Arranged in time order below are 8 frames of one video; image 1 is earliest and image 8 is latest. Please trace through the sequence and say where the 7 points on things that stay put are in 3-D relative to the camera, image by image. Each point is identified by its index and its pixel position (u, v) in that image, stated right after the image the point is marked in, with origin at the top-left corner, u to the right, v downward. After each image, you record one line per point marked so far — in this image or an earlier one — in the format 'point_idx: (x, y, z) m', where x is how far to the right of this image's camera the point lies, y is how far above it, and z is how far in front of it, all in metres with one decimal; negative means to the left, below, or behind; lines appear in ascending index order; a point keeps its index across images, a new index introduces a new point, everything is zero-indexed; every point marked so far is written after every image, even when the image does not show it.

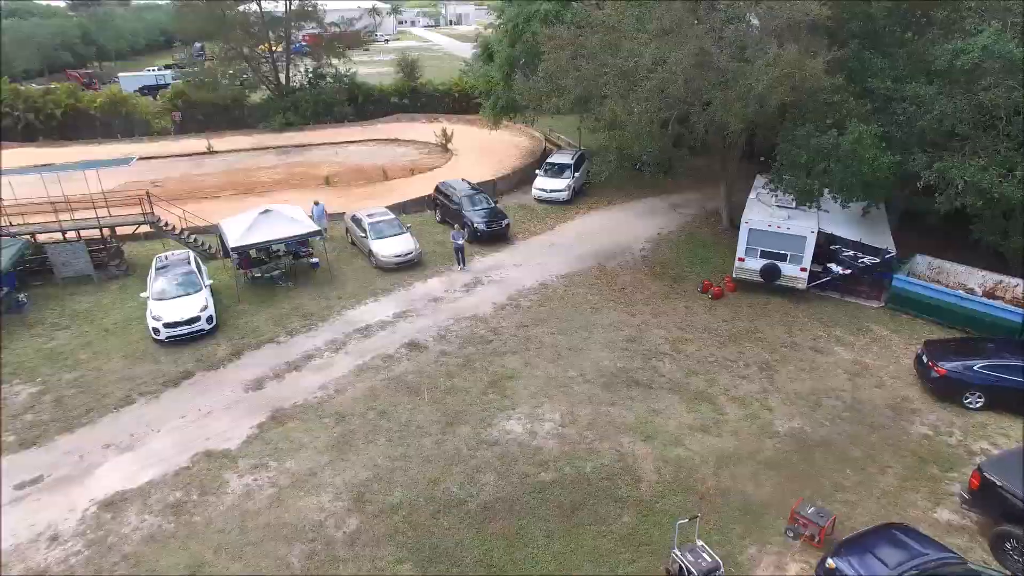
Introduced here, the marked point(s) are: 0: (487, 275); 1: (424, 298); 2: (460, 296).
0: (-0.5, +0.2, +18.1) m
1: (-1.6, -0.2, +16.8) m
2: (-1.0, -0.2, +16.9) m
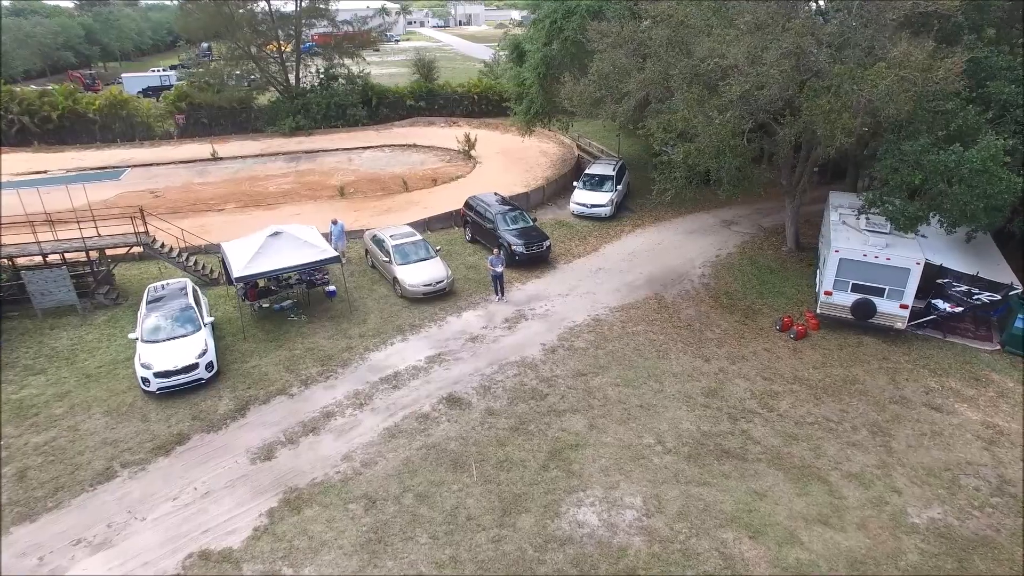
0: (+0.3, -0.4, +15.8) m
1: (-0.8, -0.8, +14.4) m
2: (-0.2, -0.8, +14.5) m
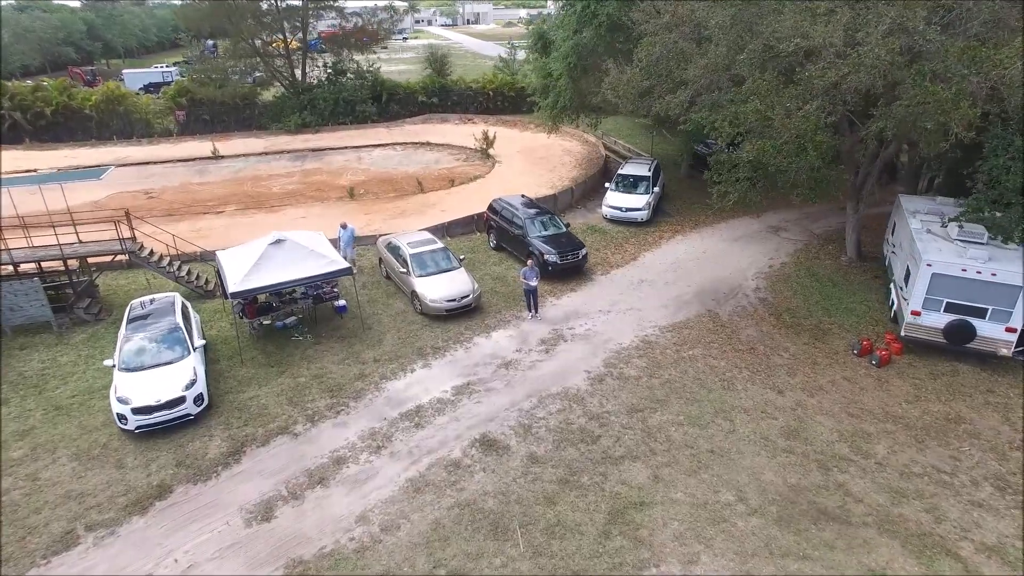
0: (+0.9, -0.6, +13.8) m
1: (-0.3, -1.0, +12.5) m
2: (+0.4, -1.0, +12.6) m
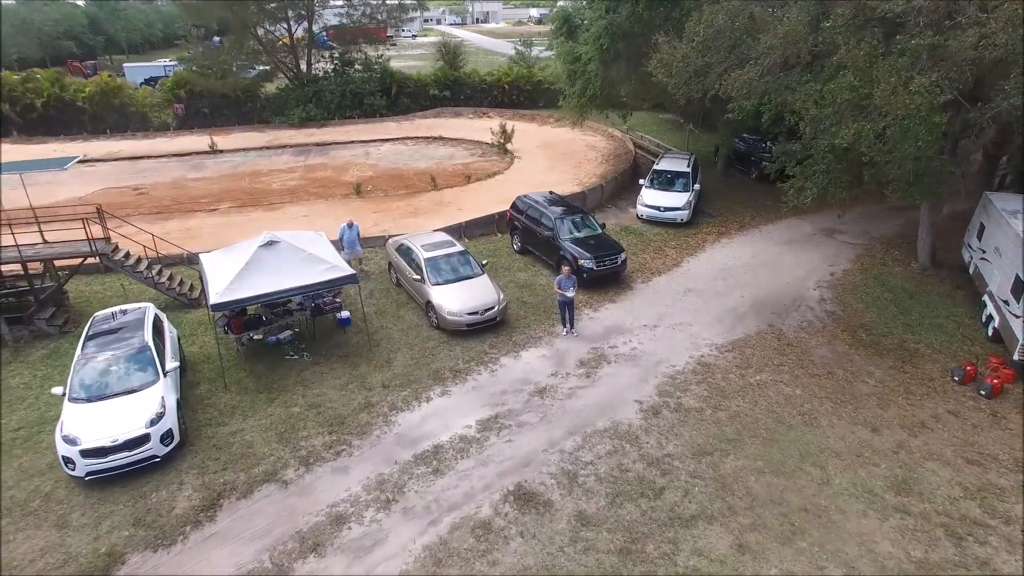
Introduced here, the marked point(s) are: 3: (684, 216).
0: (+1.3, -0.8, +11.8) m
1: (+0.1, -1.1, +10.5) m
2: (+0.8, -1.2, +10.5) m
3: (+3.3, +1.4, +17.4) m
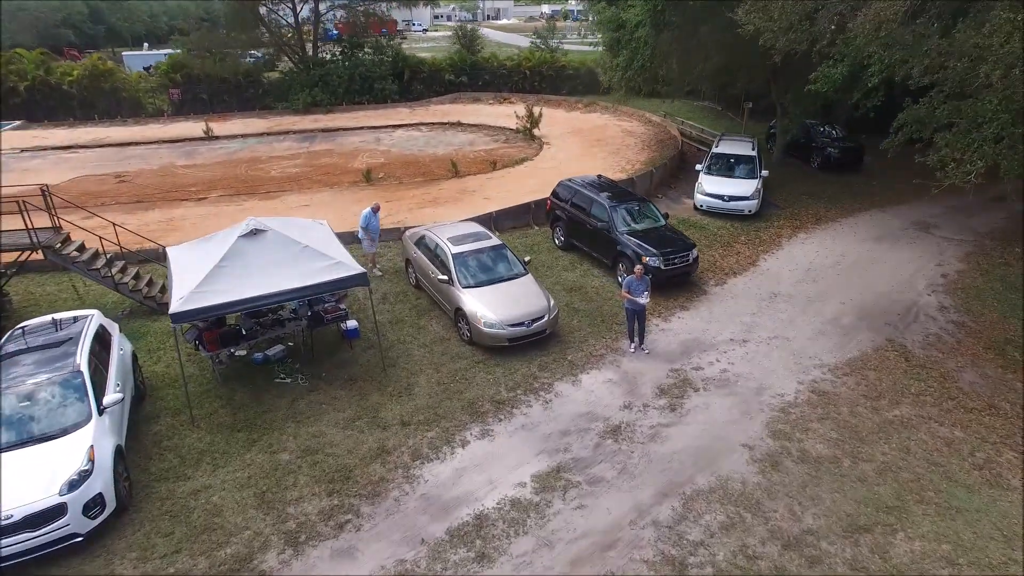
0: (+1.8, -0.8, +9.1) m
1: (+0.7, -1.2, +7.8) m
2: (+1.3, -1.2, +7.9) m
3: (+3.9, +1.3, +14.7) m
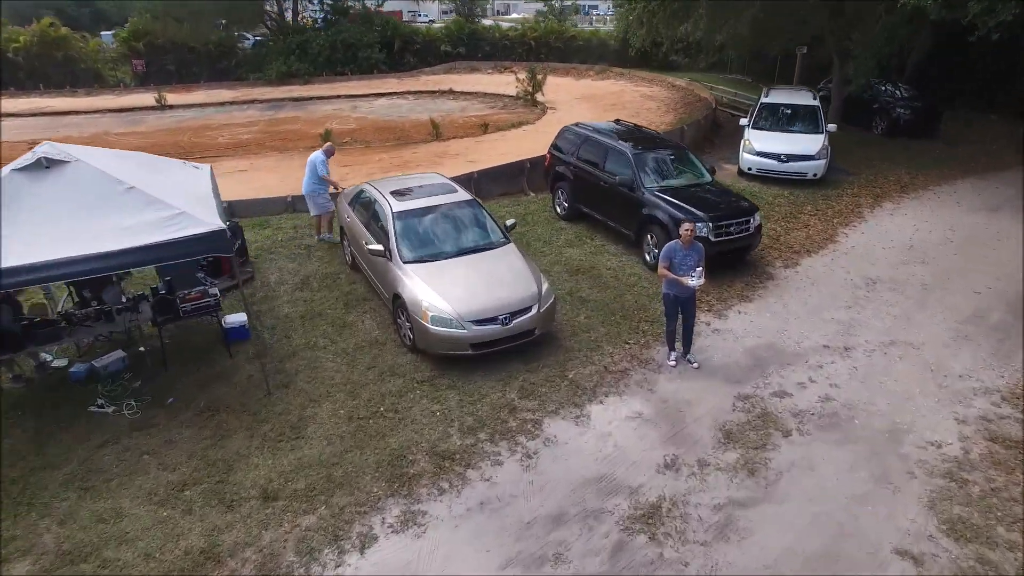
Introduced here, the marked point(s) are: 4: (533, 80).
0: (+1.6, -0.6, +5.5) m
1: (+0.4, -1.0, +4.2) m
2: (+1.1, -1.0, +4.2) m
3: (+3.8, +1.5, +11.1) m
4: (+0.4, +4.3, +18.6) m
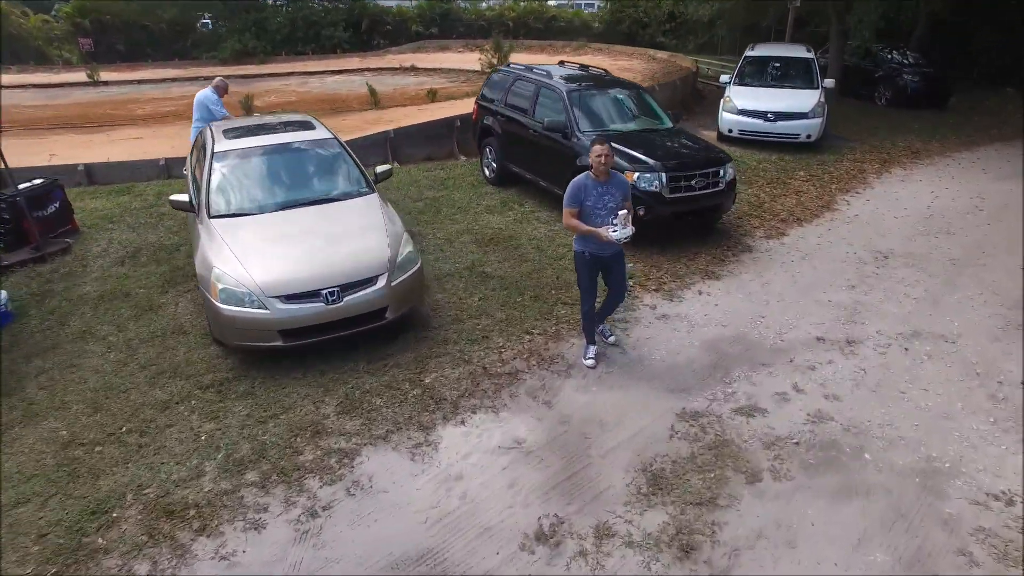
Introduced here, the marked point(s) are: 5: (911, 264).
0: (+0.9, -0.5, +3.5) m
1: (-0.3, -0.8, +2.2) m
2: (+0.4, -0.9, +2.3) m
3: (+3.1, +1.6, +9.1) m
4: (-0.3, +4.4, +16.6) m
5: (+2.5, +0.1, +5.6) m
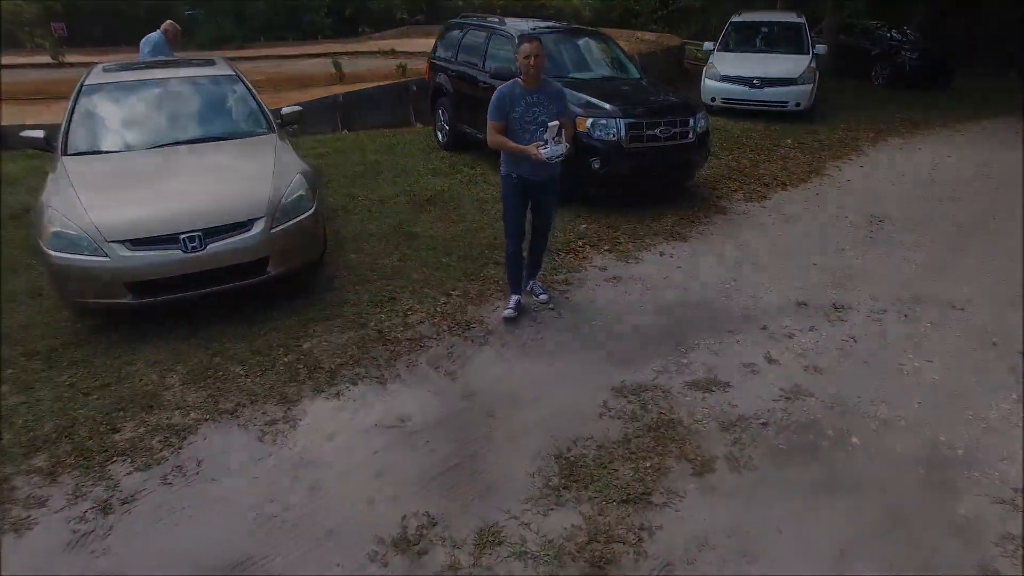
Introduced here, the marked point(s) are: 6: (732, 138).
0: (+0.6, -0.3, +2.8) m
1: (-0.6, -0.6, +1.5) m
2: (0.0, -0.7, +1.5) m
3: (+2.7, +1.8, +8.4) m
4: (-0.6, +4.6, +15.9) m
5: (+2.2, +0.3, +4.8) m
6: (+1.9, +1.2, +7.6) m
